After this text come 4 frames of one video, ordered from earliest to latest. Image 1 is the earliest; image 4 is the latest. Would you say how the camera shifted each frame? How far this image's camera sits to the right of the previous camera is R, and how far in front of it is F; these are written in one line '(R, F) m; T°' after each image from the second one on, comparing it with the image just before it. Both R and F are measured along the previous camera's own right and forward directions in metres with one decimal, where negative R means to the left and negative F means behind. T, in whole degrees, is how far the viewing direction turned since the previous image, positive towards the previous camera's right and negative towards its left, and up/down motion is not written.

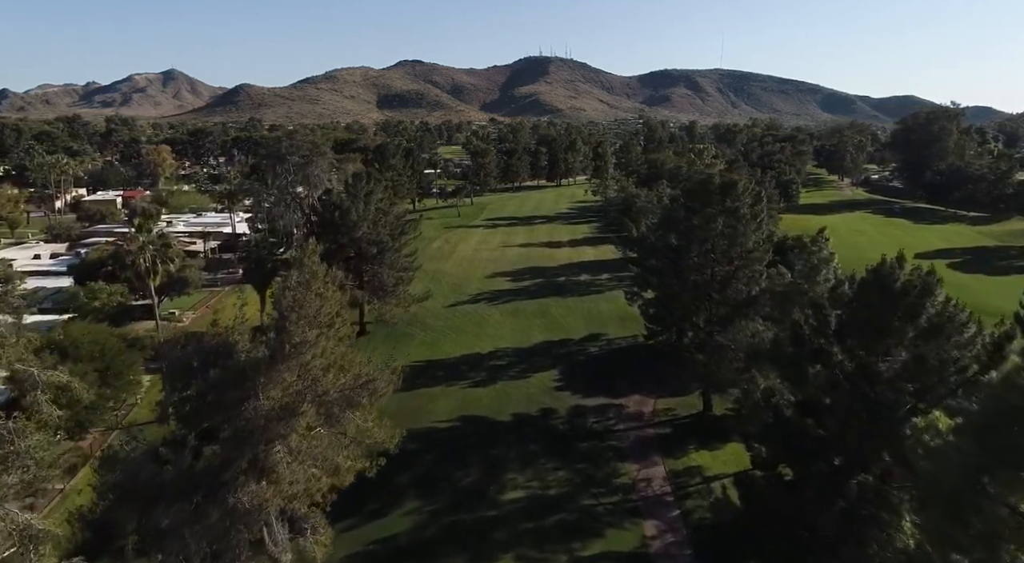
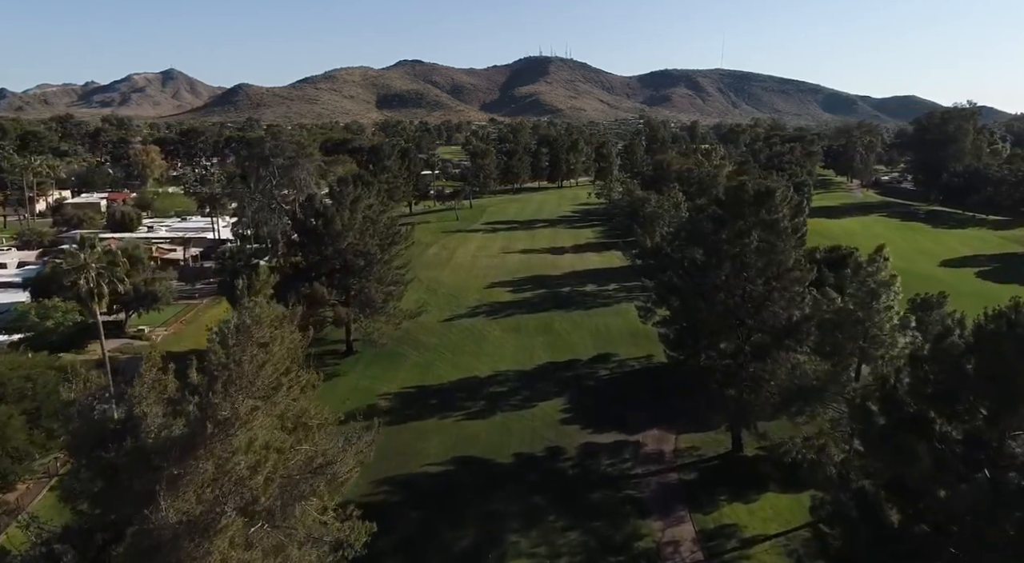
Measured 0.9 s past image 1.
(-0.1, +4.3) m; 0°
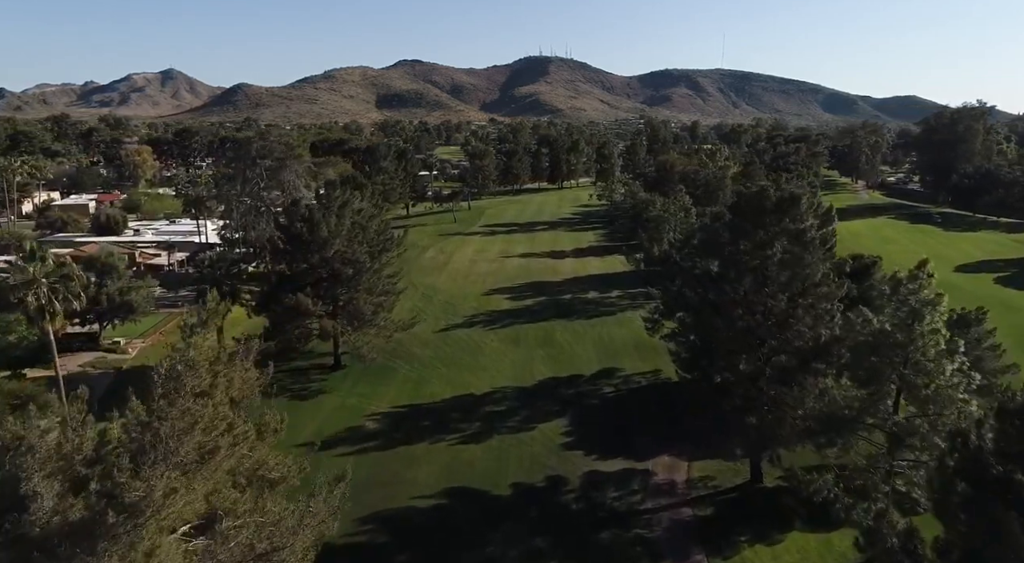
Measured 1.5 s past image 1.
(+0.1, +2.7) m; 0°
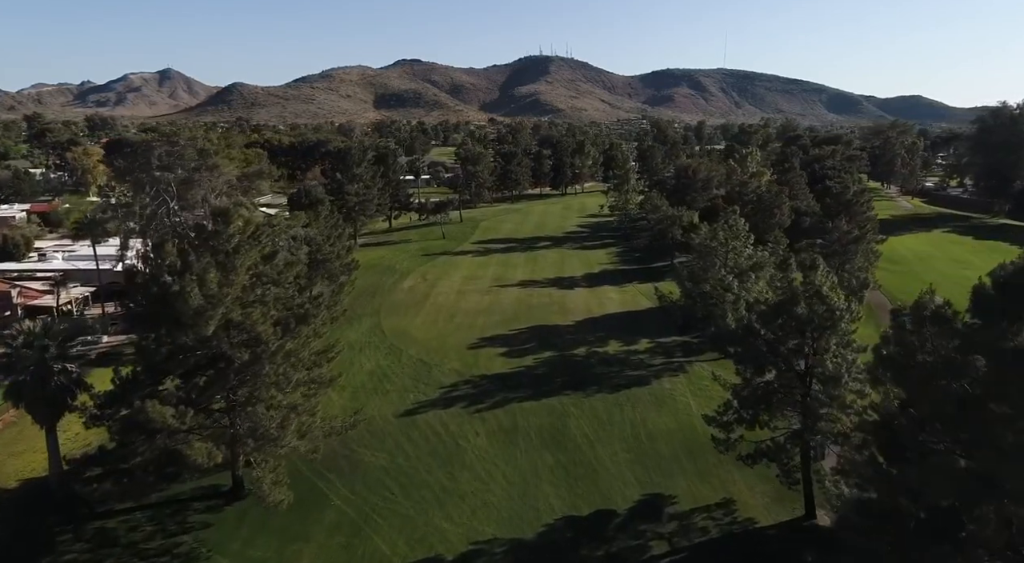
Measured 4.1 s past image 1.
(+0.3, +14.6) m; 0°
